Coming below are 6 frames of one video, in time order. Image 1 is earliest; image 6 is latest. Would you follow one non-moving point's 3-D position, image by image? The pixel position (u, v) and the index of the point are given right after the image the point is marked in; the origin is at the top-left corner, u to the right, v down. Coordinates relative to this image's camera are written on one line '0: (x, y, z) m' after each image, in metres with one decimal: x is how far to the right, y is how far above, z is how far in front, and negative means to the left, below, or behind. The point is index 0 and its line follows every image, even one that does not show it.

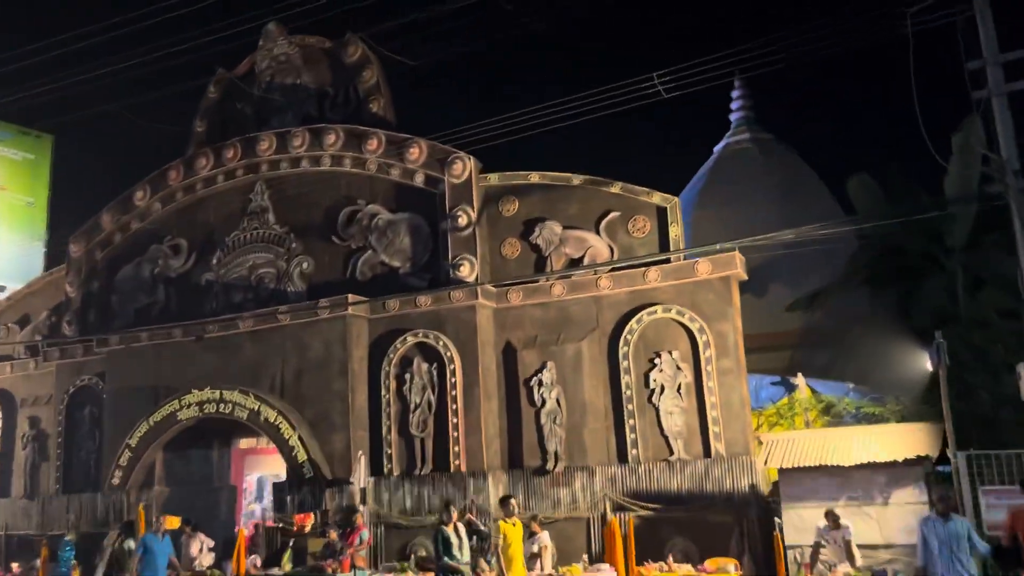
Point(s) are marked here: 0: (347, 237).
0: (-3.3, +1.0, +17.3) m
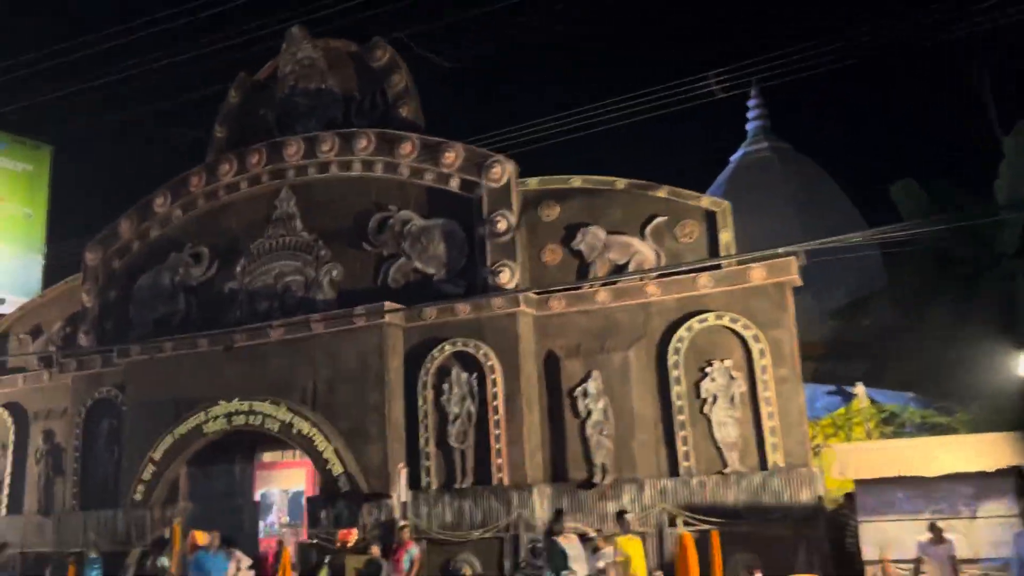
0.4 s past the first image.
0: (-2.6, +0.9, +16.8) m
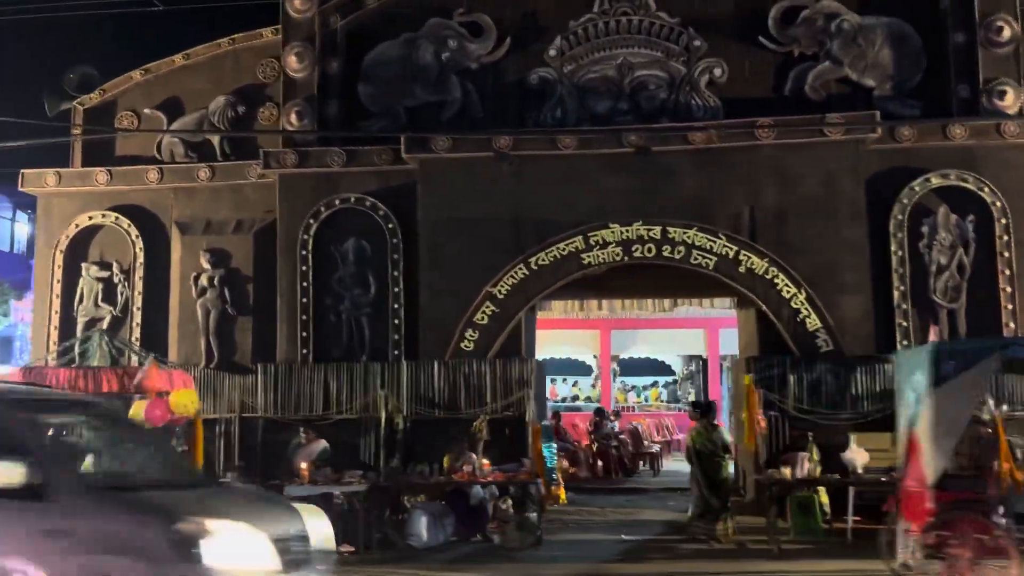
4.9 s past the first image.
0: (+4.2, +3.7, +12.9) m
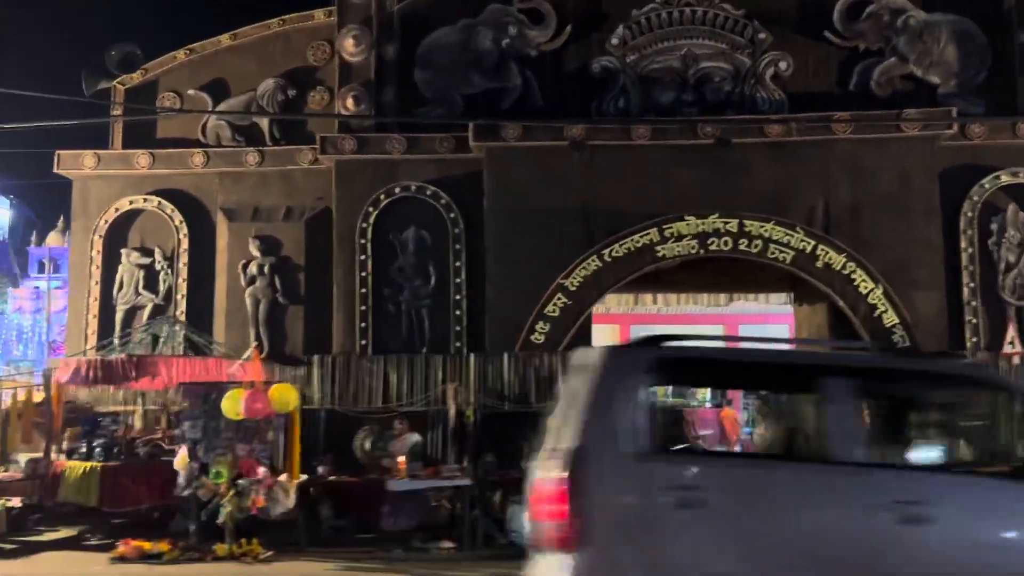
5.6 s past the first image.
0: (+5.1, +3.8, +12.9) m
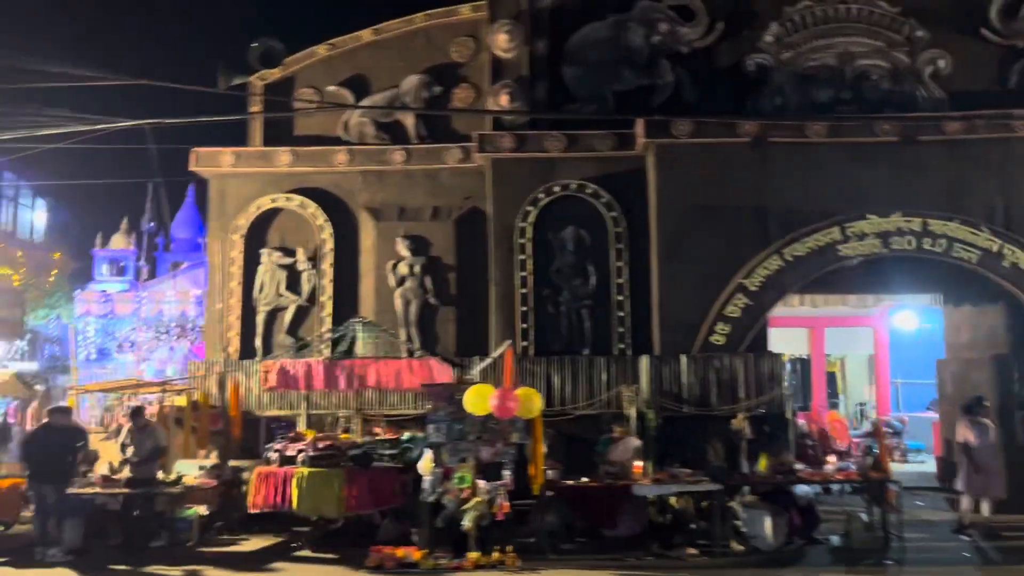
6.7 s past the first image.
0: (+7.5, +3.8, +12.8) m
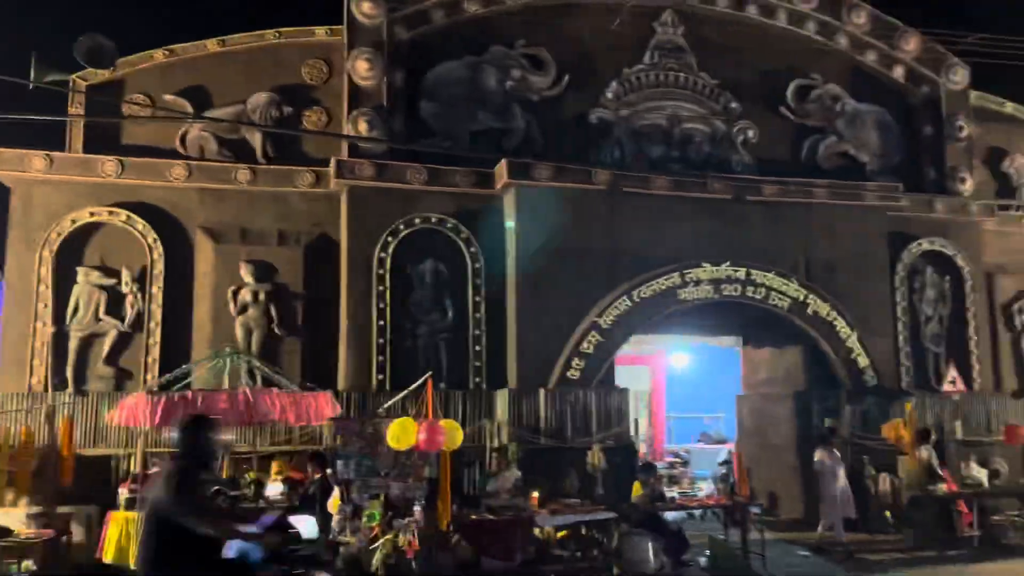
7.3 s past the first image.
0: (+5.1, +3.0, +14.9) m
